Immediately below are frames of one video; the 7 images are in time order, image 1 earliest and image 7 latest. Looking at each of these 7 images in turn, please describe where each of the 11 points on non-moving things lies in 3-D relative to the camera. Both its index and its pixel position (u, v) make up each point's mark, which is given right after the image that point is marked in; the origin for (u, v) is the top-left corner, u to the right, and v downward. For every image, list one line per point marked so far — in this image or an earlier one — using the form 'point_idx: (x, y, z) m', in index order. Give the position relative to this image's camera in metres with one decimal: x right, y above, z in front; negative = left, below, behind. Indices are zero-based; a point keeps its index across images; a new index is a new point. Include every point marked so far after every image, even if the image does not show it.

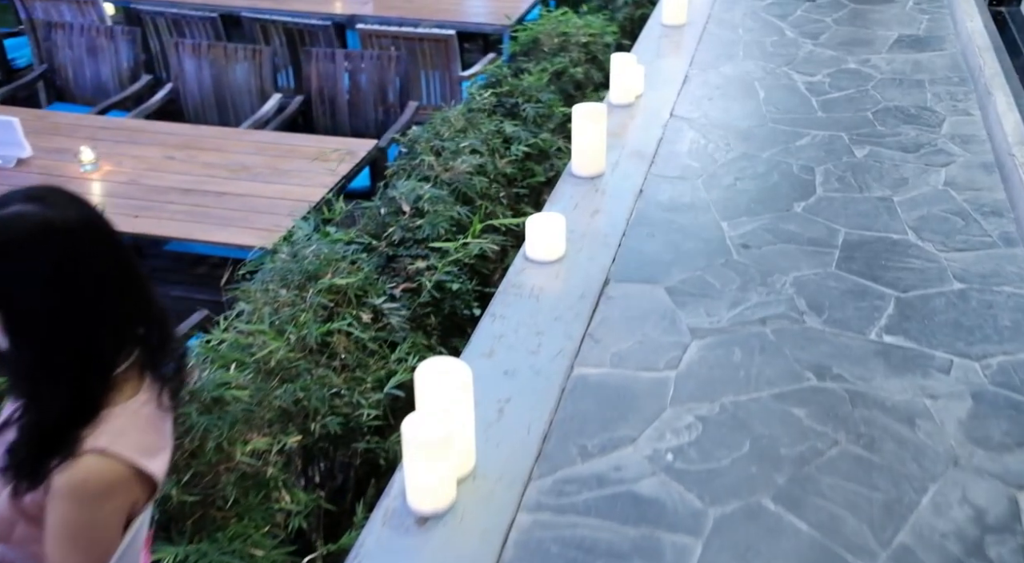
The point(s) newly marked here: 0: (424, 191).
0: (-0.3, +0.3, +4.2) m
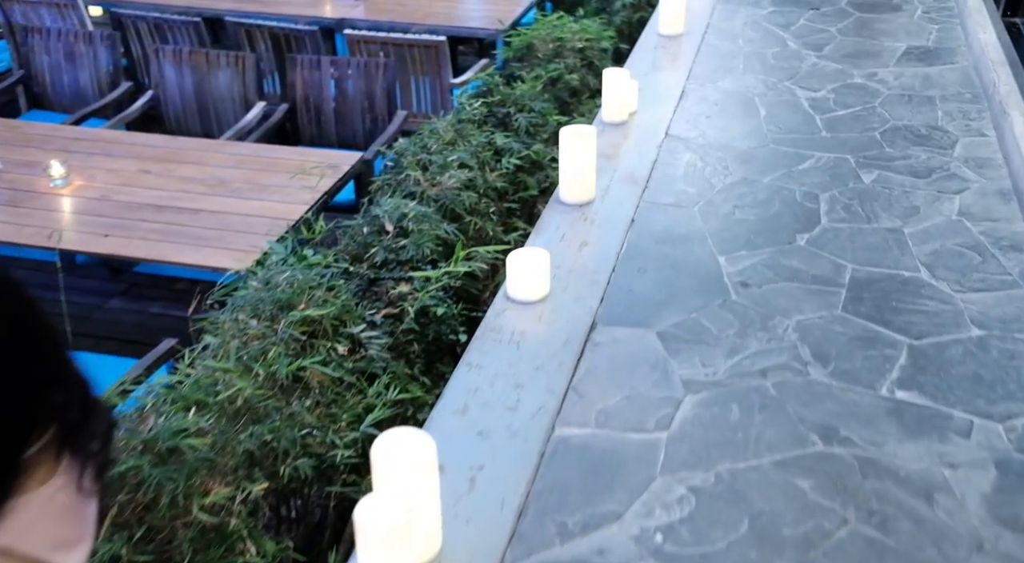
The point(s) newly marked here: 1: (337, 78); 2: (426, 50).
0: (-0.4, +0.3, +4.0) m
1: (-0.9, +1.0, +5.5) m
2: (-0.5, +1.2, +5.9) m
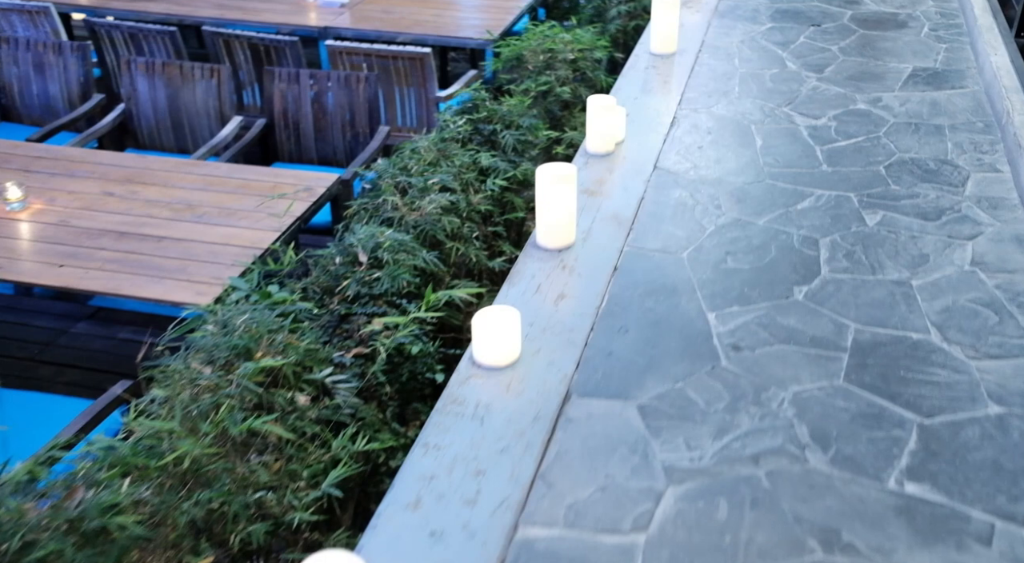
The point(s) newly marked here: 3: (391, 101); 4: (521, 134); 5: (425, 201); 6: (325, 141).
0: (-0.4, +0.1, +3.8) m
1: (-0.9, +0.9, +5.3) m
2: (-0.5, +1.1, +5.6) m
3: (-0.6, +0.9, +5.8) m
4: (0.0, +0.7, +5.1) m
5: (-0.3, +0.3, +4.2) m
6: (-0.9, +0.7, +5.3) m
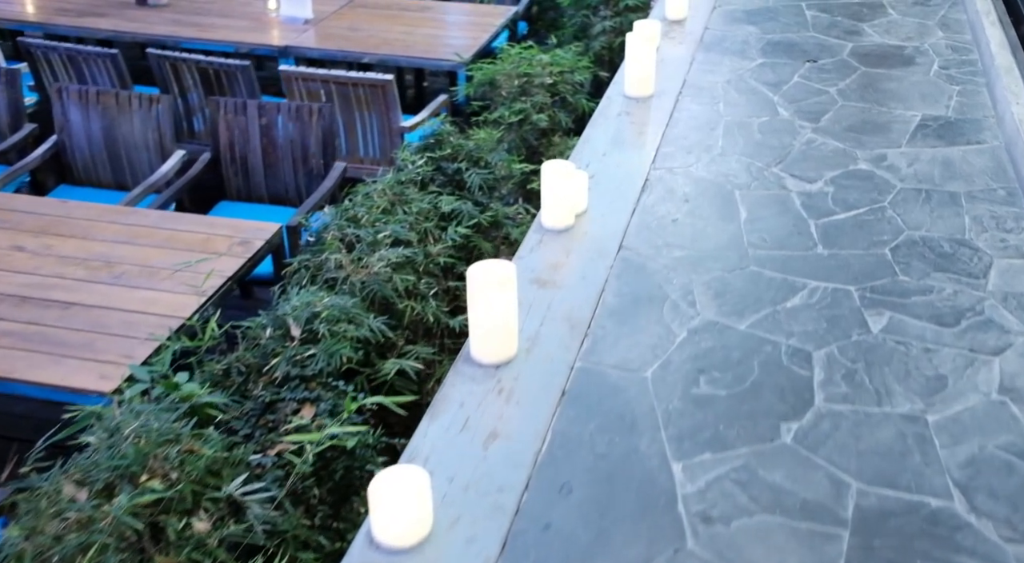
0: (-0.6, -0.1, +3.4) m
1: (-1.1, +0.7, +4.8) m
2: (-0.6, +0.9, +5.2) m
3: (-0.8, +0.7, +5.4) m
4: (-0.1, +0.4, +4.6) m
5: (-0.5, +0.1, +3.8) m
6: (-1.0, +0.4, +4.9) m
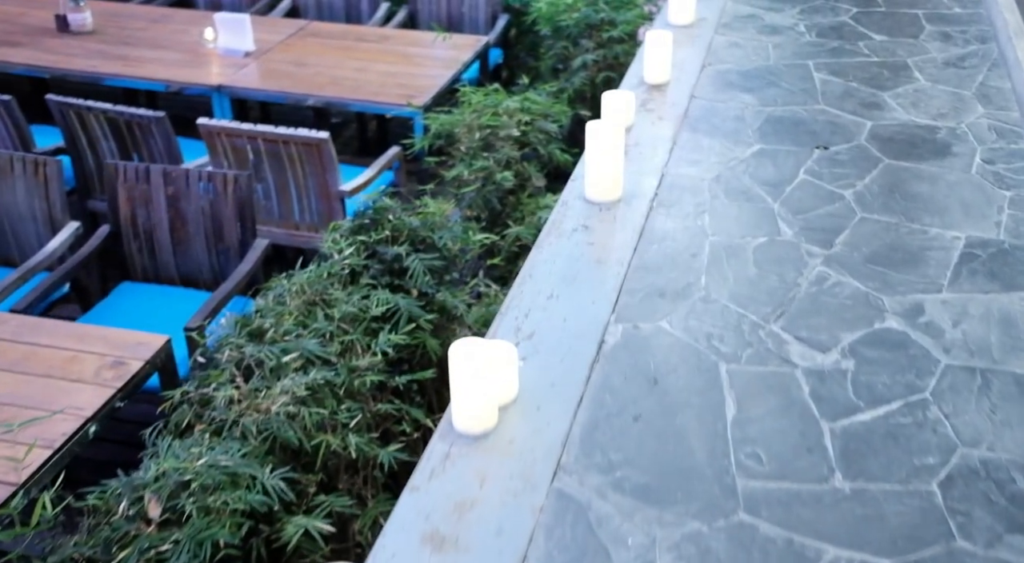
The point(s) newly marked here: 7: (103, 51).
0: (-0.7, -0.4, +2.6) m
1: (-1.2, +0.3, +4.1) m
2: (-0.8, +0.5, +4.5) m
3: (-0.9, +0.4, +4.6) m
4: (-0.3, +0.1, +3.9) m
5: (-0.6, -0.3, +3.0) m
6: (-1.2, +0.1, +4.1) m
7: (-2.1, +1.2, +5.9) m
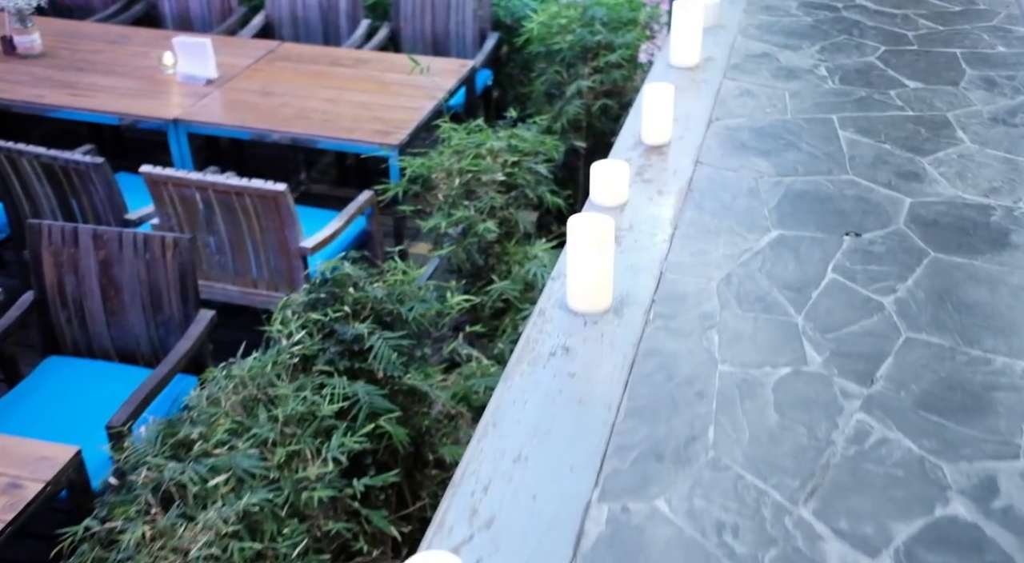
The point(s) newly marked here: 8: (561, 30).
0: (-0.8, -0.7, +2.1) m
1: (-1.3, +0.1, +3.6) m
2: (-0.9, +0.3, +3.9) m
3: (-1.0, +0.1, +4.2) m
4: (-0.3, -0.2, +3.4) m
5: (-0.7, -0.5, +2.5) m
6: (-1.3, -0.2, +3.6) m
7: (-2.2, +1.0, +5.4) m
8: (+0.3, +1.3, +5.9) m
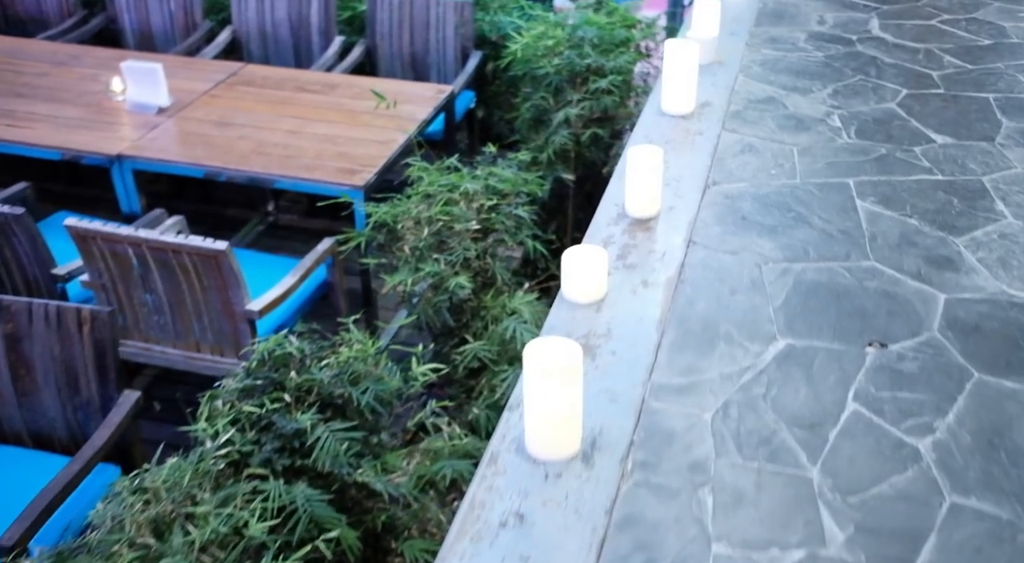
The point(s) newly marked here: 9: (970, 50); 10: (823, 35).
0: (-0.9, -0.9, +1.7) m
1: (-1.4, -0.1, +3.1) m
2: (-1.0, +0.1, +3.5) m
3: (-1.1, -0.1, +3.7) m
4: (-0.4, -0.4, +2.9) m
5: (-0.8, -0.8, +2.1) m
6: (-1.4, -0.4, +3.2) m
7: (-2.3, +0.8, +4.9) m
8: (+0.2, +1.1, +5.5) m
9: (+2.1, +1.1, +5.3) m
10: (+1.5, +1.3, +5.6) m
